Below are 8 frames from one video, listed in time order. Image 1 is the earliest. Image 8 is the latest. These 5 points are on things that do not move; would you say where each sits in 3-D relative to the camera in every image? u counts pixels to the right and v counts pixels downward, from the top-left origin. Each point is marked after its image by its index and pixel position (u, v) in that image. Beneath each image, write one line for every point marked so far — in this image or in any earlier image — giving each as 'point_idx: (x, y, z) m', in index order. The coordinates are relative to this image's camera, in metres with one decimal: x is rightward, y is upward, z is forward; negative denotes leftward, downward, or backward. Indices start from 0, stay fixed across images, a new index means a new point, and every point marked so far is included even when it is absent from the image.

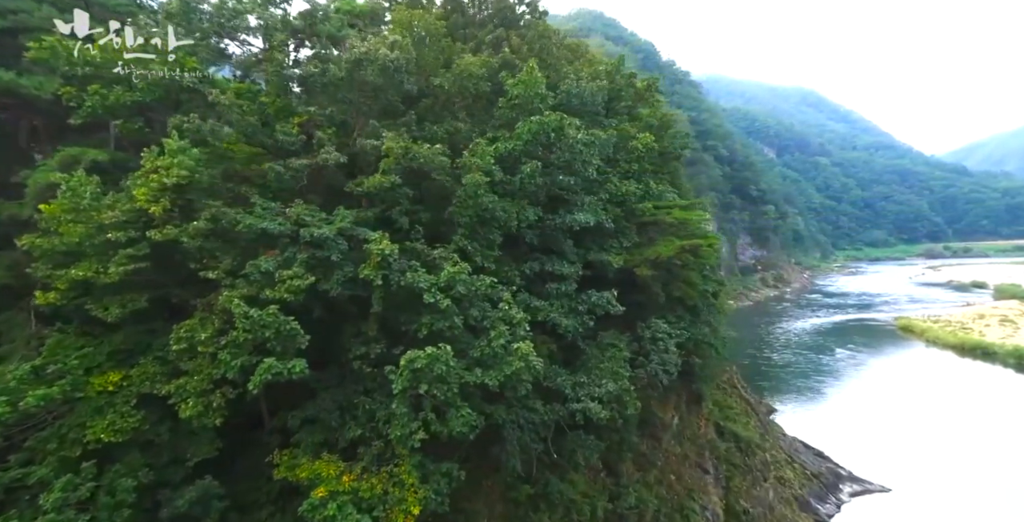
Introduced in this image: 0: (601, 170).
0: (+1.7, +1.8, +10.9) m
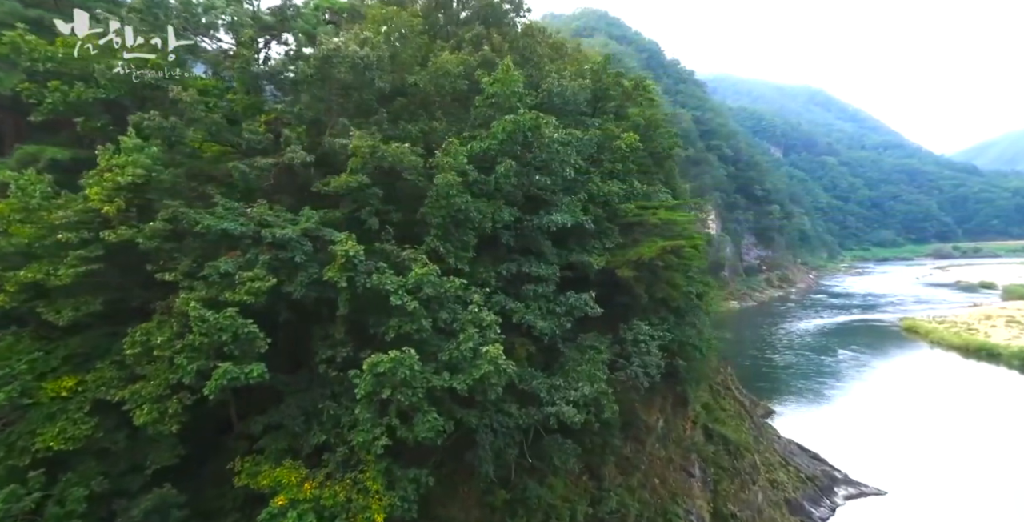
0: (+1.4, +1.8, +10.8) m
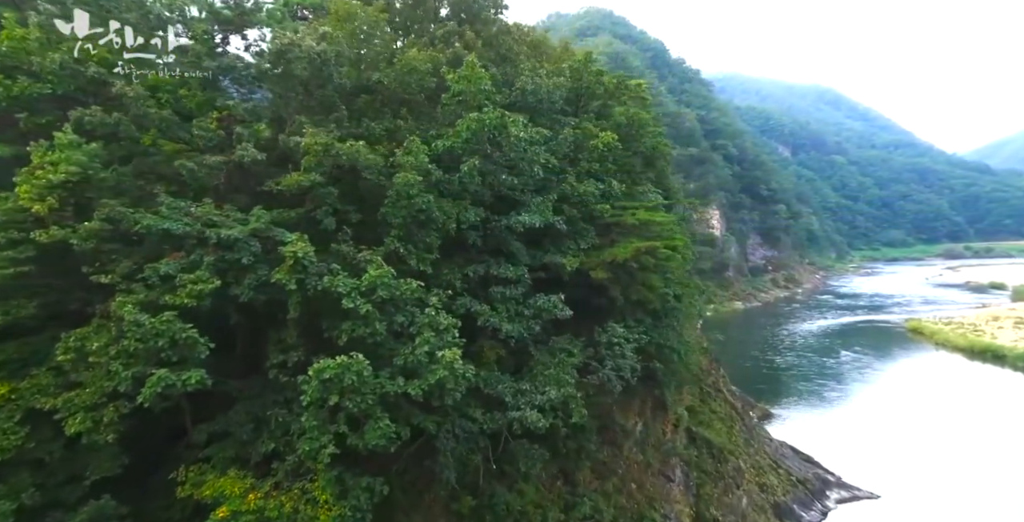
0: (+0.9, +1.7, +10.6) m
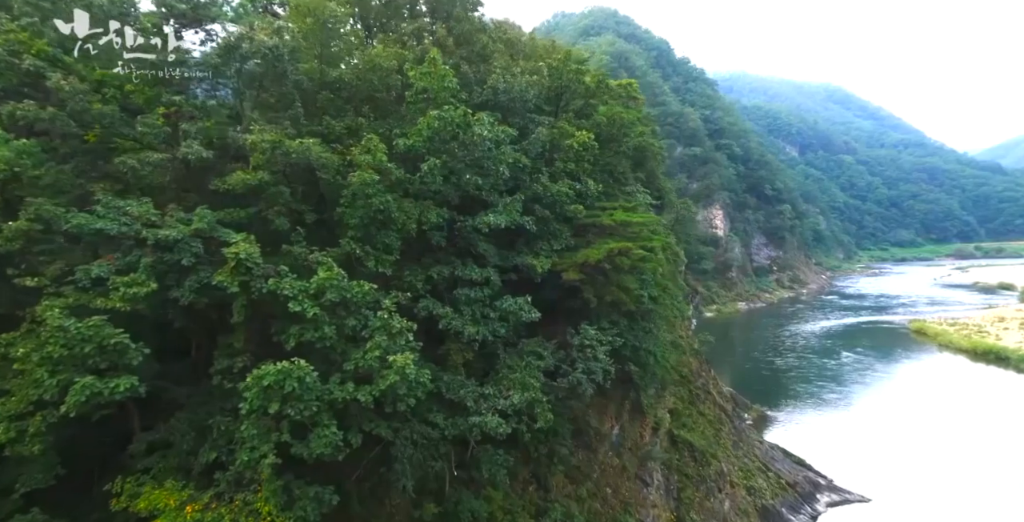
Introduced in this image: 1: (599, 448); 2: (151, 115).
0: (+0.3, +1.7, +10.4) m
1: (+1.7, -3.7, +11.0) m
2: (-4.0, +1.6, +6.2) m
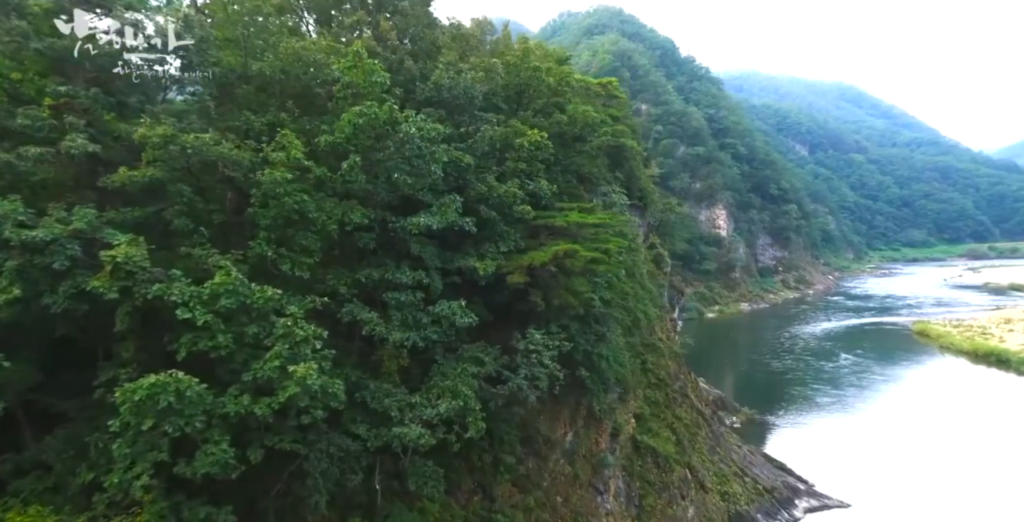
0: (-0.6, +1.7, +10.1) m
1: (+0.7, -3.7, +10.7) m
2: (-4.9, +1.6, +5.7) m
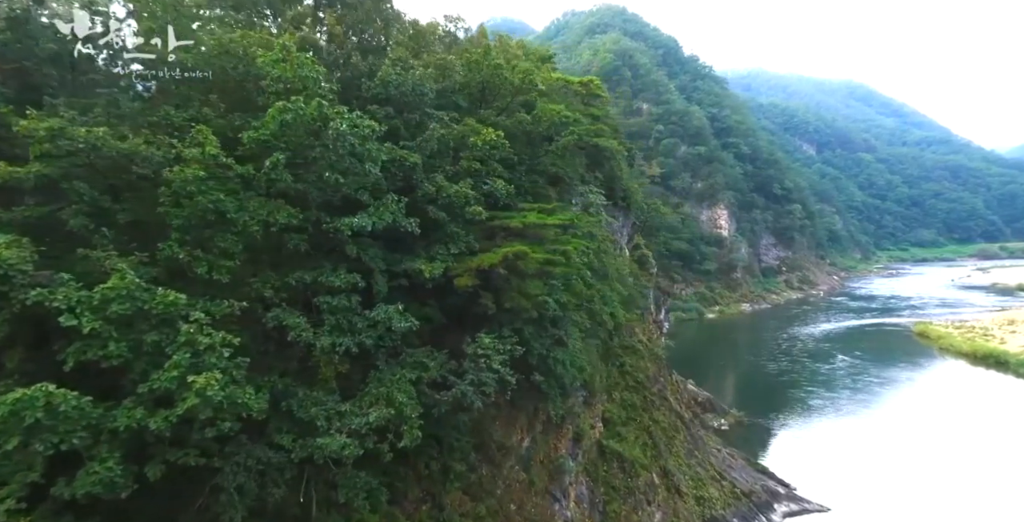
0: (-1.5, +1.6, +9.8) m
1: (-0.1, -3.8, +10.4) m
2: (-5.7, +1.6, +5.4) m
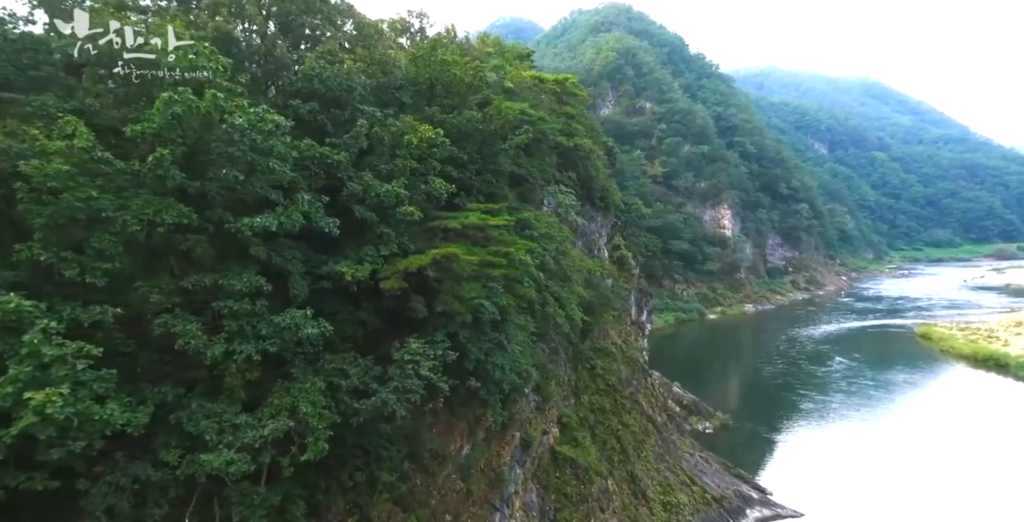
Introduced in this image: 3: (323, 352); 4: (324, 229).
0: (-2.6, +1.6, +9.4) m
1: (-1.3, -3.8, +10.0) m
2: (-6.7, +1.5, +4.9) m
3: (-2.8, -1.4, +8.5) m
4: (-2.7, +0.5, +7.7) m
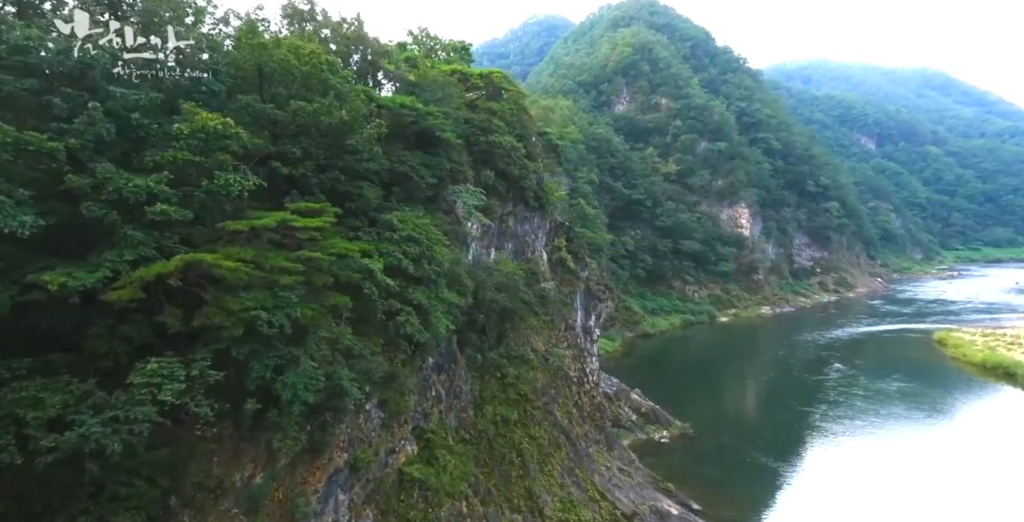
0: (-6.0, +1.5, +8.1) m
1: (-4.7, -3.9, +8.7) m
2: (-9.9, +1.5, +3.4) m
3: (-6.2, -1.5, +7.2) m
4: (-6.0, +0.4, +6.4) m
